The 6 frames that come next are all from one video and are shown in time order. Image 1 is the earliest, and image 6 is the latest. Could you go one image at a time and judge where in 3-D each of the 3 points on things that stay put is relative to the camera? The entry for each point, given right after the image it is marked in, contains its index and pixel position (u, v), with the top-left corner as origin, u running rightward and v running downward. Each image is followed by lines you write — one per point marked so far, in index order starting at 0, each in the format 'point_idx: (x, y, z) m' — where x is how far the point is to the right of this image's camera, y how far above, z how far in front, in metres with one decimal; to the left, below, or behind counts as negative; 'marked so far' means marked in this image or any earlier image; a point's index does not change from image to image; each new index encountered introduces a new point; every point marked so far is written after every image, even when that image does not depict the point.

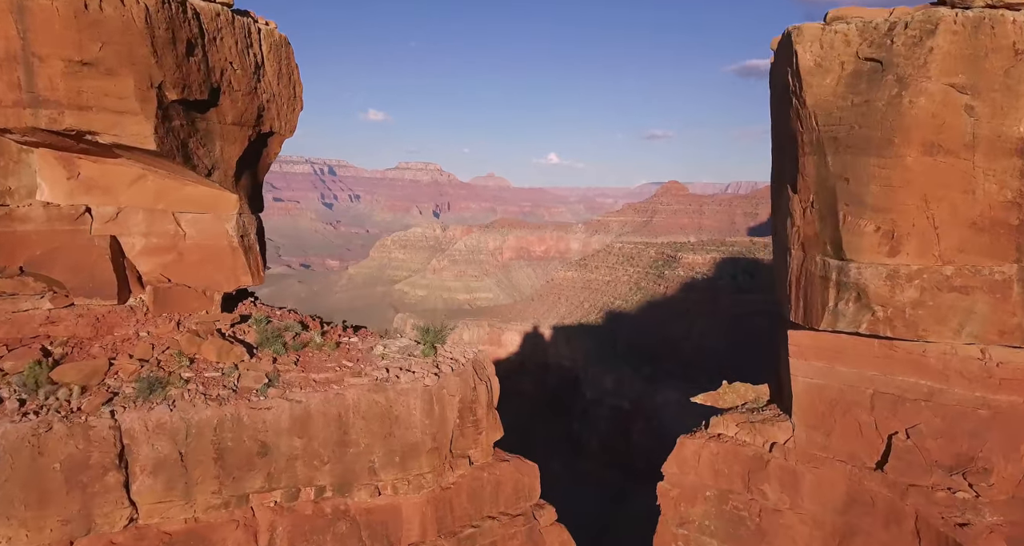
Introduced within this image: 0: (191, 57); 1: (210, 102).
0: (-1.6, +1.1, +3.2) m
1: (-1.6, +0.9, +3.4) m
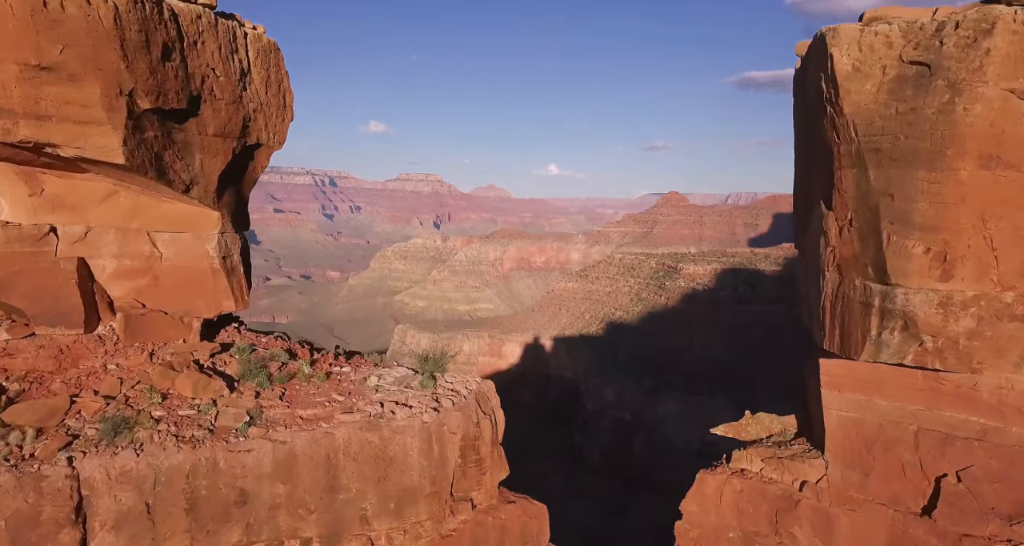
0: (-1.5, +0.9, +2.9) m
1: (-1.5, +0.8, +3.1) m
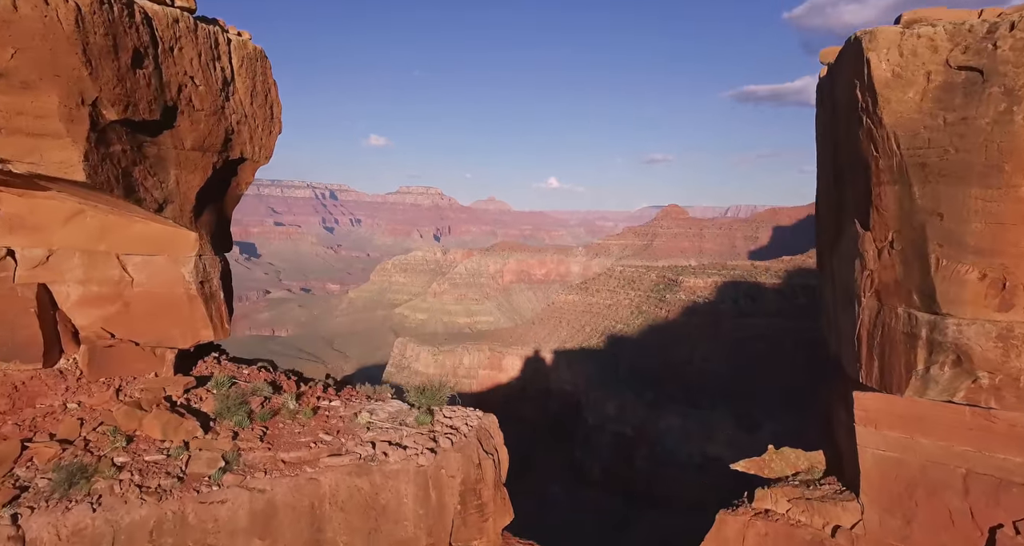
0: (-1.5, +0.8, +2.6) m
1: (-1.5, +0.6, +2.8) m
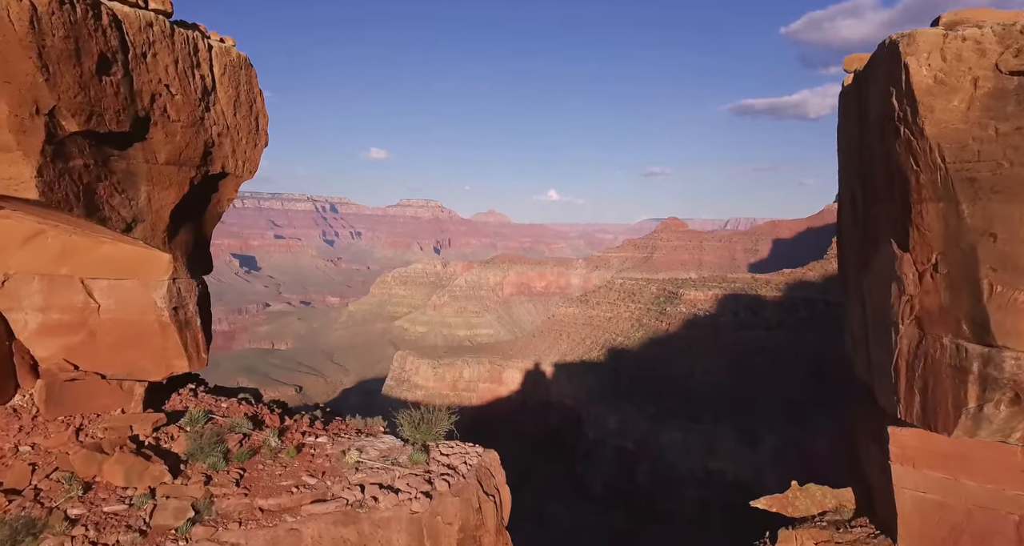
0: (-1.5, +0.7, +2.4) m
1: (-1.5, +0.5, +2.6) m
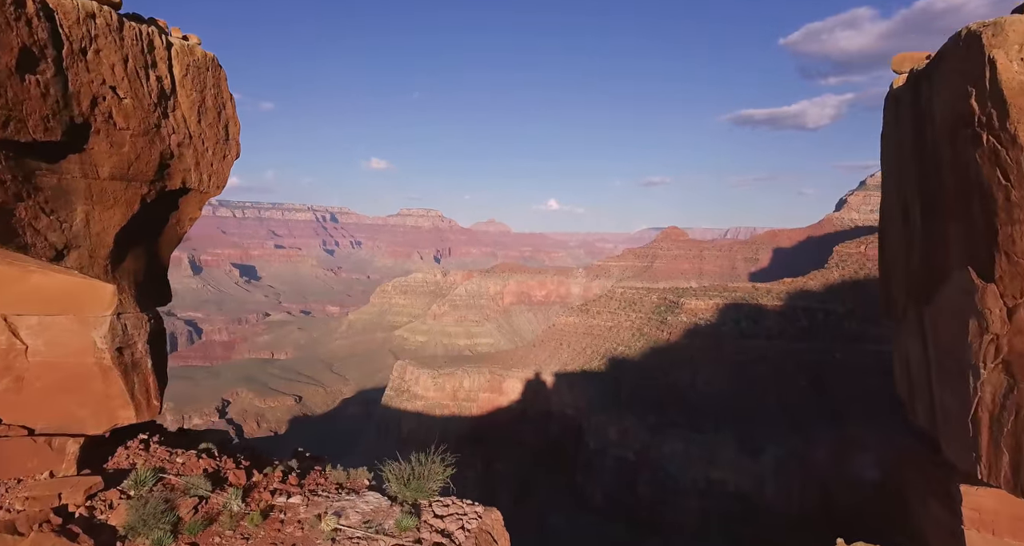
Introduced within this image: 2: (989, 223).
0: (-1.5, +0.6, +2.0) m
1: (-1.5, +0.4, +2.2) m
2: (+1.7, +0.2, +2.4) m
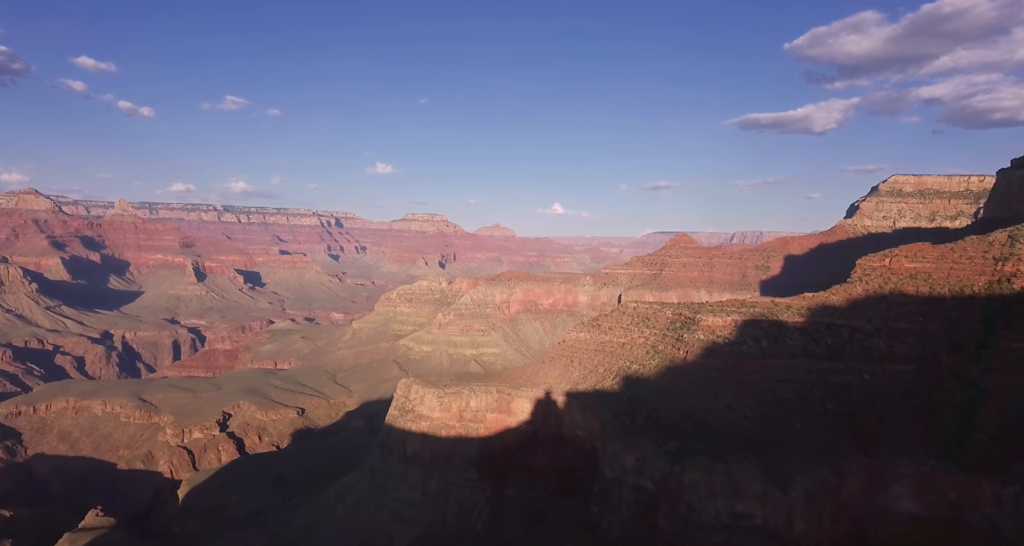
0: (-0.4, -1.9, -4.5) m
1: (-0.4, -2.1, -4.4) m
2: (+2.7, -2.3, -4.1) m
